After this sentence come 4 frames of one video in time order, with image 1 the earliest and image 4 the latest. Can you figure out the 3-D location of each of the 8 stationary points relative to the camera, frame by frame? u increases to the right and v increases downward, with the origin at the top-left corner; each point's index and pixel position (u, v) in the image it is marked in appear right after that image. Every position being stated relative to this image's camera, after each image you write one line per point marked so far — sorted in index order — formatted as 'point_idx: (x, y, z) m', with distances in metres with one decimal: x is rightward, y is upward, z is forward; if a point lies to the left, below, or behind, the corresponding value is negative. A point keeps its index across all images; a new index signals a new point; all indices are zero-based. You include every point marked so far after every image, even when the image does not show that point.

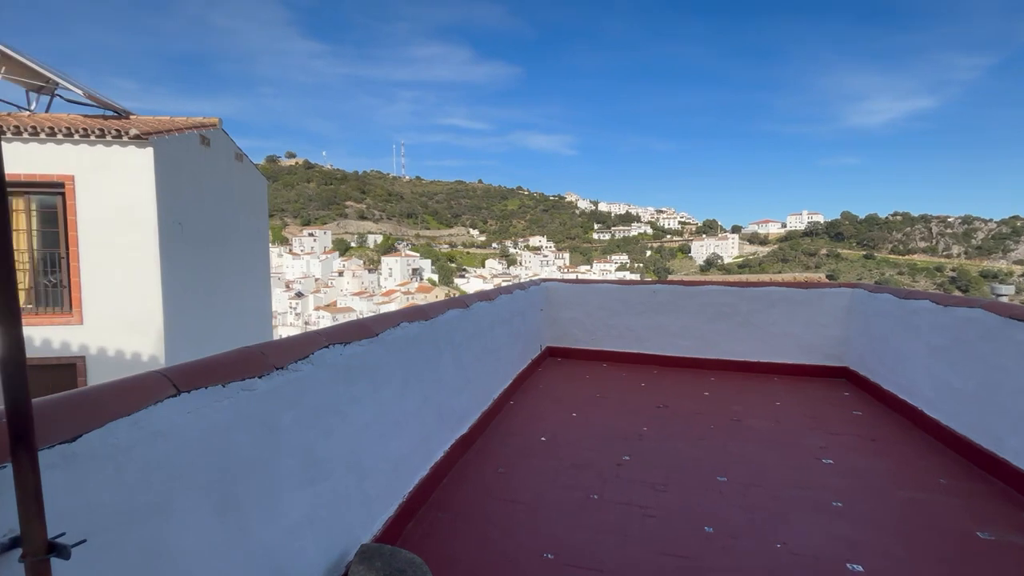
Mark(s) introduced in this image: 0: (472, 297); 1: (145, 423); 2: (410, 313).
0: (-0.3, -0.1, +2.8) m
1: (-0.6, -0.2, +0.8) m
2: (-0.4, -0.1, +2.0) m
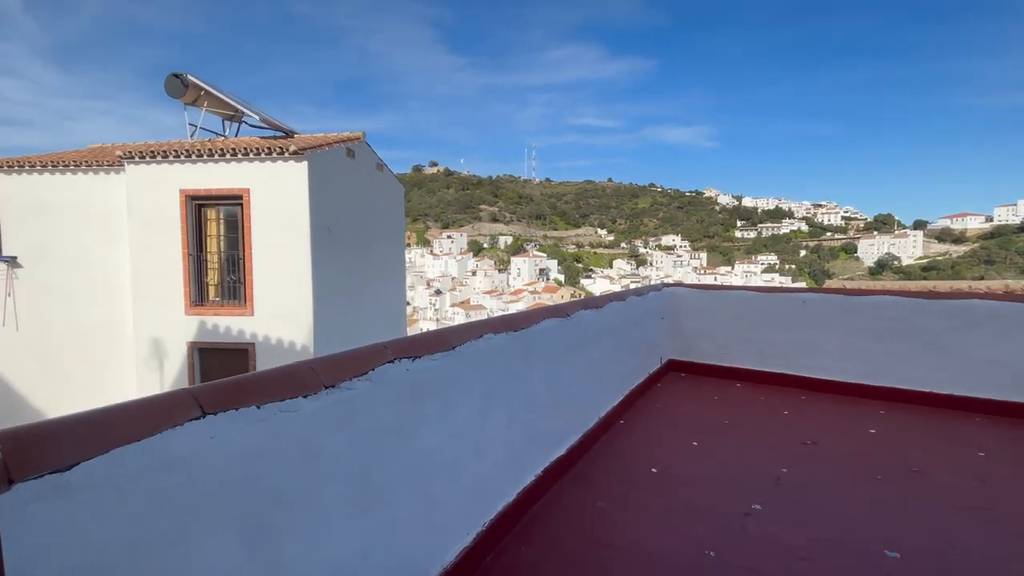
0: (+0.3, -0.1, +2.5) m
1: (-0.6, -0.3, +0.8) m
2: (-0.1, -0.1, +1.9) m
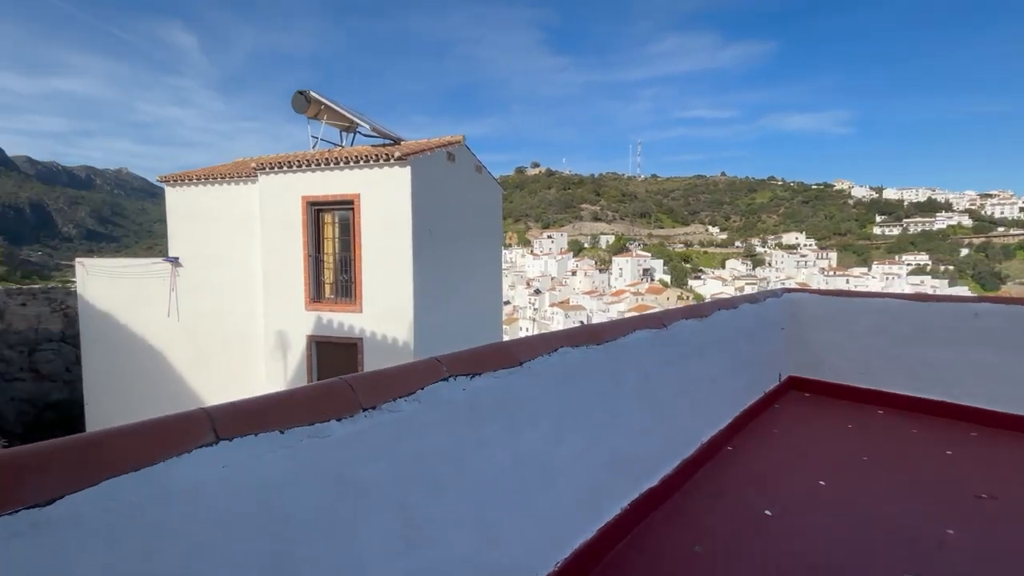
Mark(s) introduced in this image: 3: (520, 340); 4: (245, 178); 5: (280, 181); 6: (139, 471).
0: (+0.7, -0.1, +2.2) m
1: (-0.5, -0.3, +0.7) m
2: (+0.2, -0.2, +1.7) m
3: (0.0, -0.2, +1.5) m
4: (-4.9, +2.0, +8.7) m
5: (-3.9, +1.8, +8.1) m
6: (-0.5, -0.3, +0.7) m
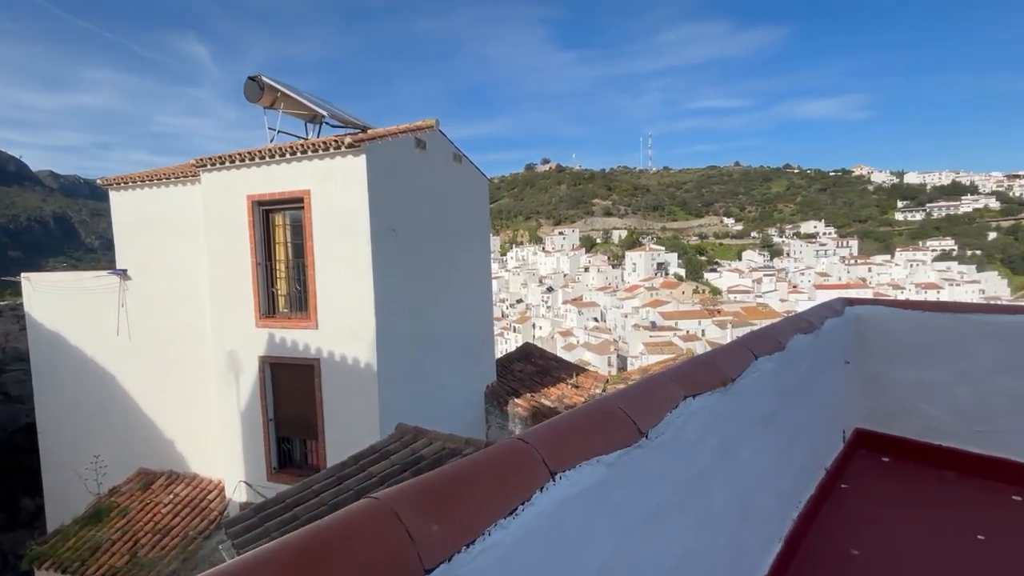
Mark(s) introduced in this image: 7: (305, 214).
0: (+0.3, -0.2, +1.0) m
1: (-1.0, -0.4, -0.5) m
2: (-0.2, -0.3, +0.5) m
3: (-0.4, -0.3, +0.3) m
4: (-5.2, +1.8, +7.6) m
5: (-4.3, +1.6, +7.0) m
6: (-1.0, -0.4, -0.5) m
7: (-2.9, +1.0, +6.7) m
